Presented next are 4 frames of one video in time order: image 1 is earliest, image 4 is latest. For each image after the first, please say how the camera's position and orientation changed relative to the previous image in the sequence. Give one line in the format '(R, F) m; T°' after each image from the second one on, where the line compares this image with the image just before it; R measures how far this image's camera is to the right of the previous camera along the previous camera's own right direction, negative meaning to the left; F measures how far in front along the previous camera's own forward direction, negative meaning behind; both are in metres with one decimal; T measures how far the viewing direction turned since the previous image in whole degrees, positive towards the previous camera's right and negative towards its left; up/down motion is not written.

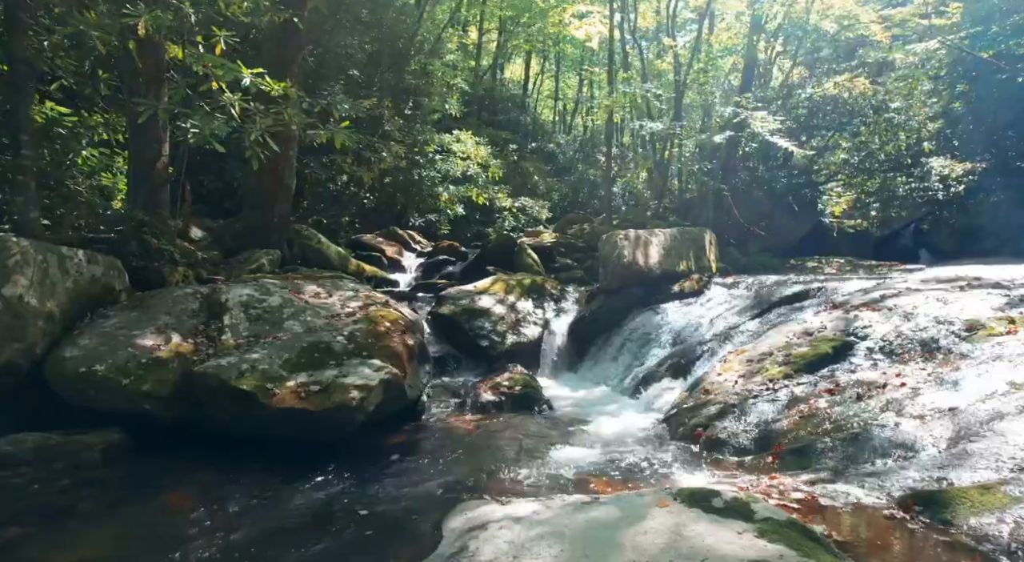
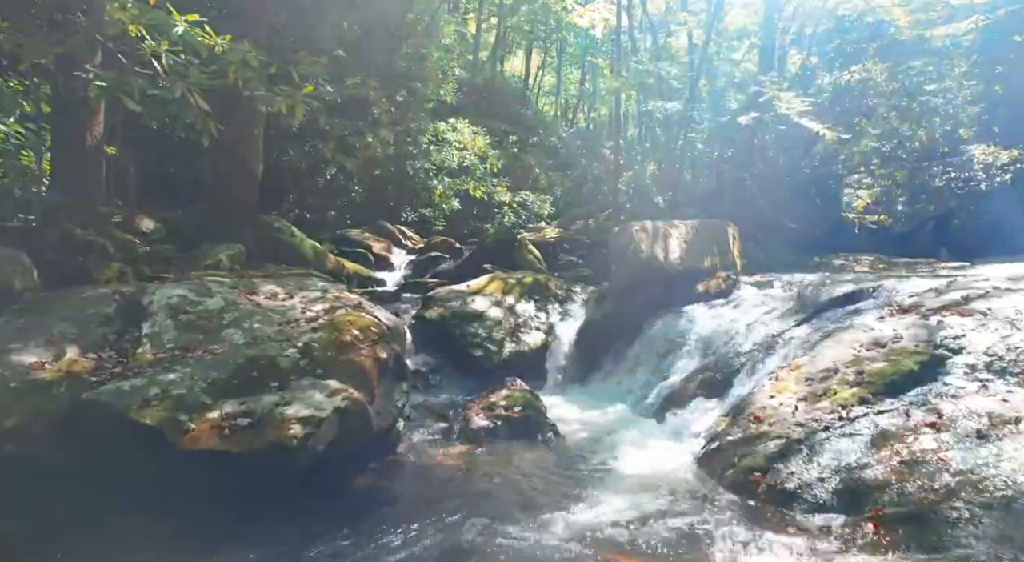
(0.0, +1.5) m; 0°
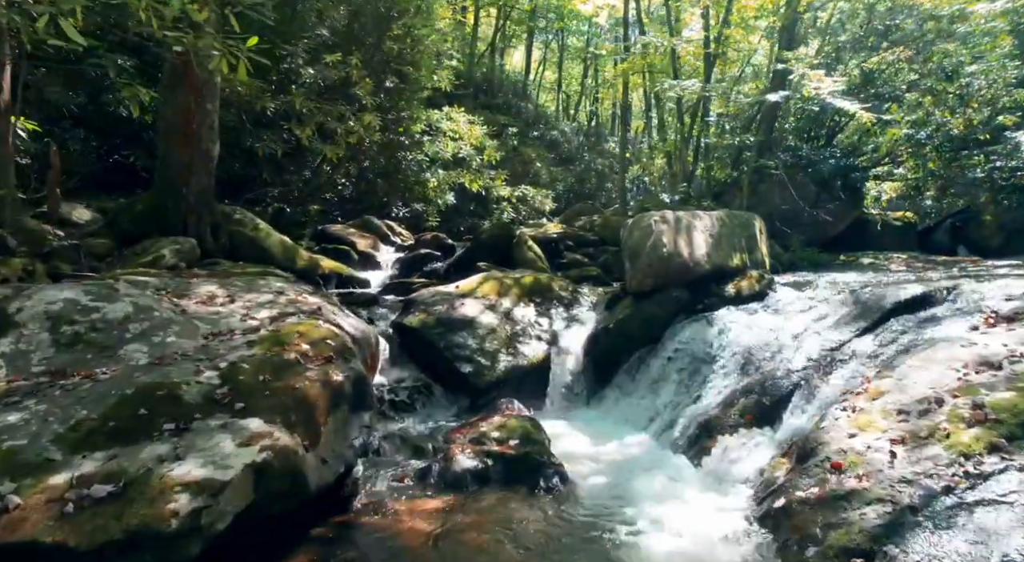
(+0.1, +1.5) m; 0°
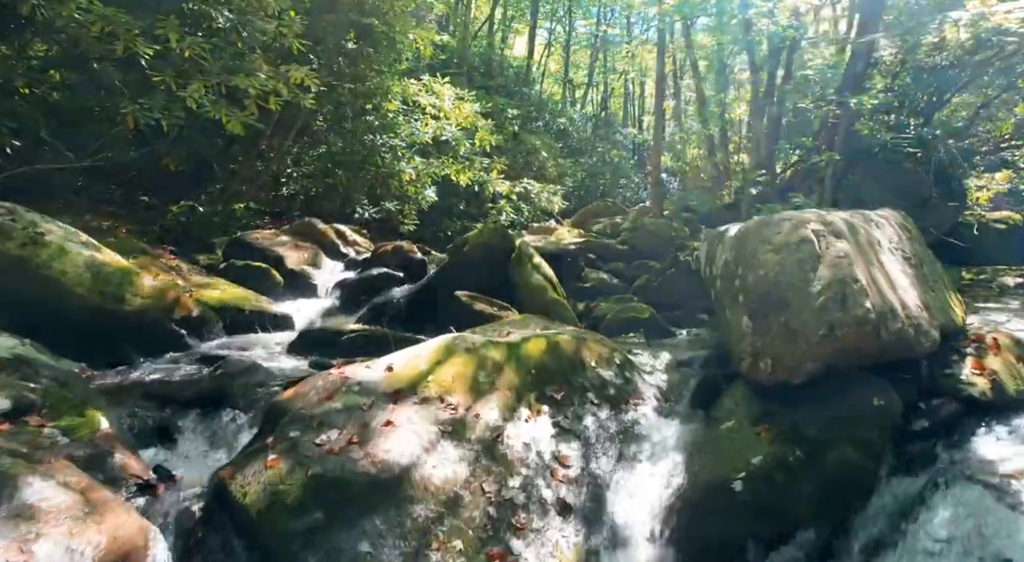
(+0.1, +4.6) m; 0°
